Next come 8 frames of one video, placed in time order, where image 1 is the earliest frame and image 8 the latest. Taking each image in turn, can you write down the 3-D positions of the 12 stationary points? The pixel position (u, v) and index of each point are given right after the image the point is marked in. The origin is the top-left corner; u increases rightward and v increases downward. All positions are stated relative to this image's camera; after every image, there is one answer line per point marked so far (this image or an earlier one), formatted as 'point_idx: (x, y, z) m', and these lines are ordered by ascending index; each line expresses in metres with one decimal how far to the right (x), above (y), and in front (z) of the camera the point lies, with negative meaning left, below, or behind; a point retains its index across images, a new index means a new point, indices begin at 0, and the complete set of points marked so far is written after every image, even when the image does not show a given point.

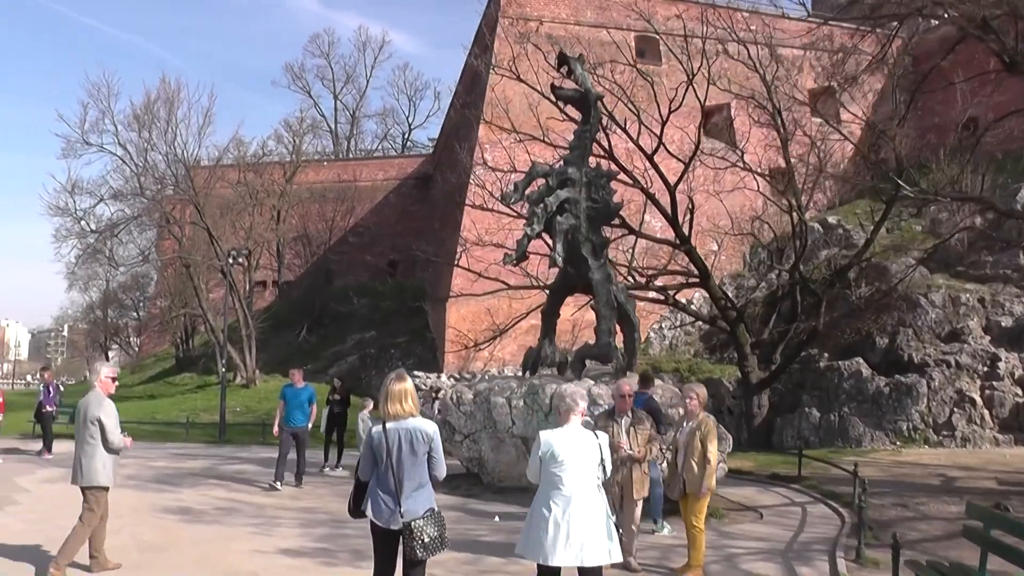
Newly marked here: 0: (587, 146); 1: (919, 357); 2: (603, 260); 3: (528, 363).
0: (+0.6, +1.2, +9.2) m
1: (+5.7, -1.0, +15.2) m
2: (+0.8, +0.2, +9.1) m
3: (+0.1, -0.6, +9.5) m
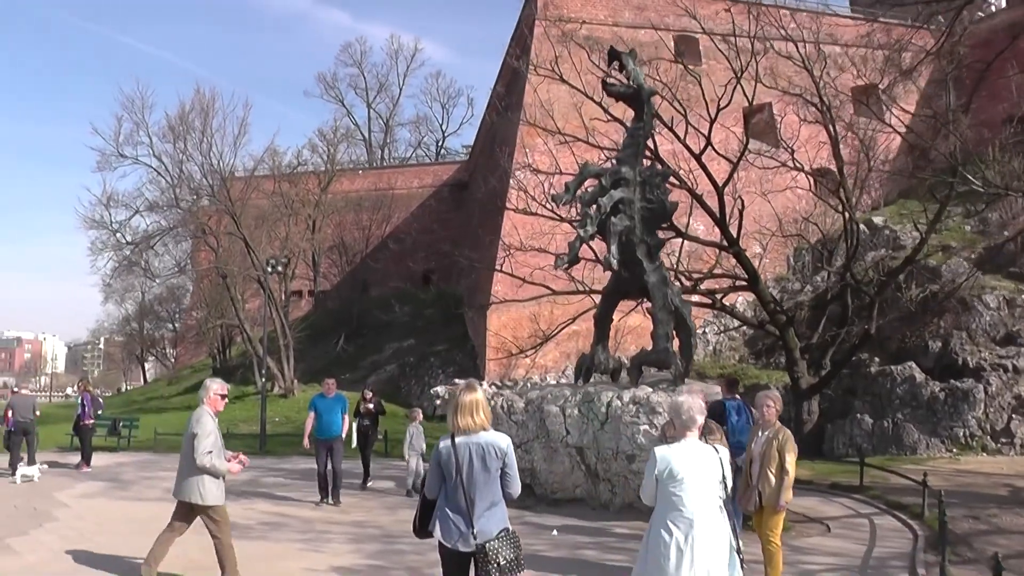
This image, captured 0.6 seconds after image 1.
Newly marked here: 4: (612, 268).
0: (+1.1, +1.2, +8.9) m
1: (+6.3, -1.0, +14.7) m
2: (+1.2, +0.2, +8.7) m
3: (+0.6, -0.7, +9.2) m
4: (+0.8, +0.2, +8.6) m
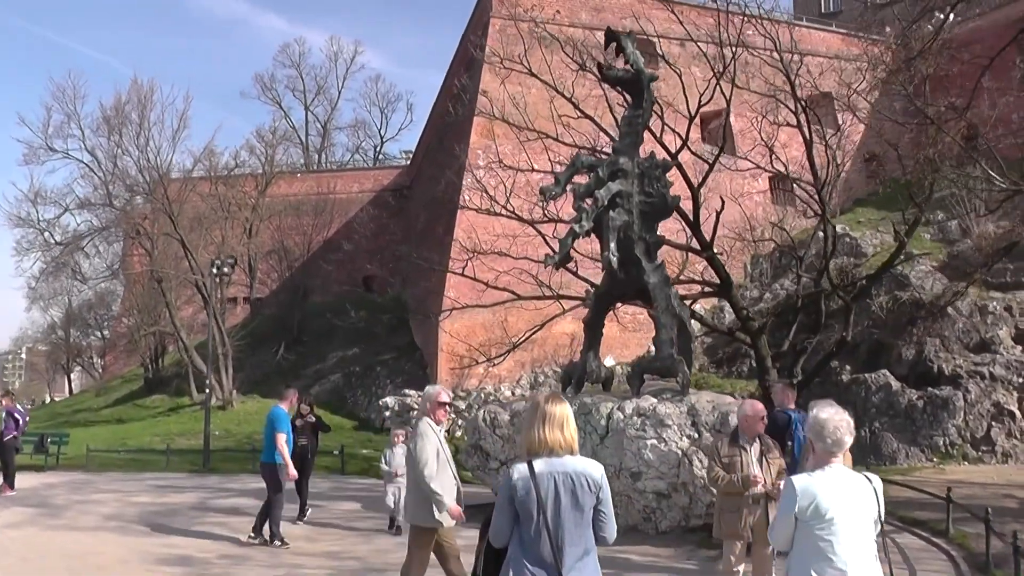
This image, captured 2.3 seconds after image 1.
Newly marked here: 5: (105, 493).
0: (+0.9, +1.2, +8.1) m
1: (+5.8, -1.1, +14.2) m
2: (+1.1, +0.2, +8.0) m
3: (+0.5, -0.7, +8.4) m
4: (+0.7, +0.2, +7.9) m
5: (-4.0, -2.0, +10.6) m
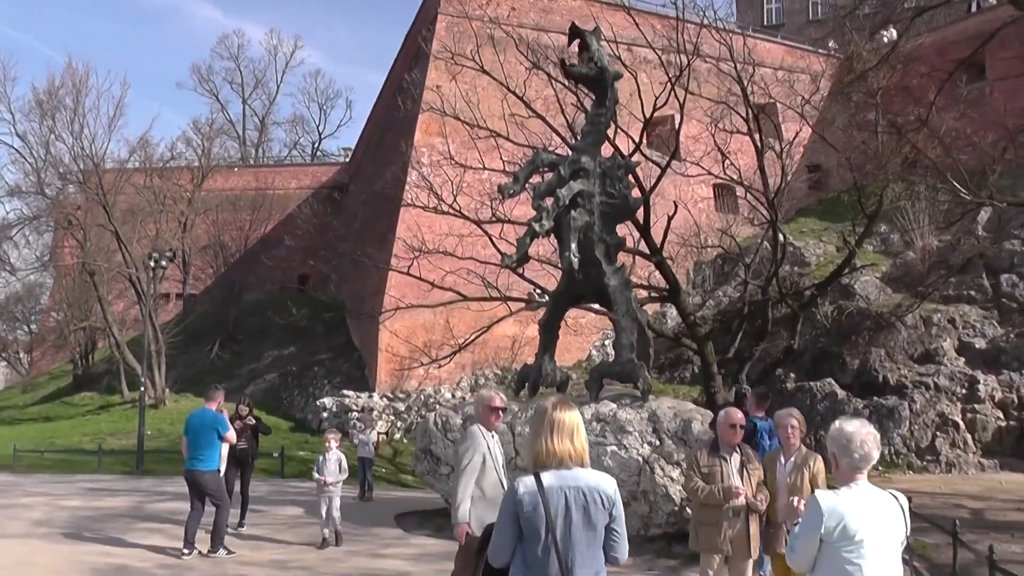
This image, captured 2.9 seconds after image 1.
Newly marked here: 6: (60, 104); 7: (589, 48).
0: (+0.7, +1.2, +7.9) m
1: (+5.1, -1.2, +14.3) m
2: (+0.8, +0.2, +7.8) m
3: (+0.1, -0.7, +8.2) m
4: (+0.4, +0.1, +7.7) m
5: (-4.5, -1.9, +10.1) m
6: (-7.7, +3.1, +18.3) m
7: (+0.6, +1.8, +7.9) m
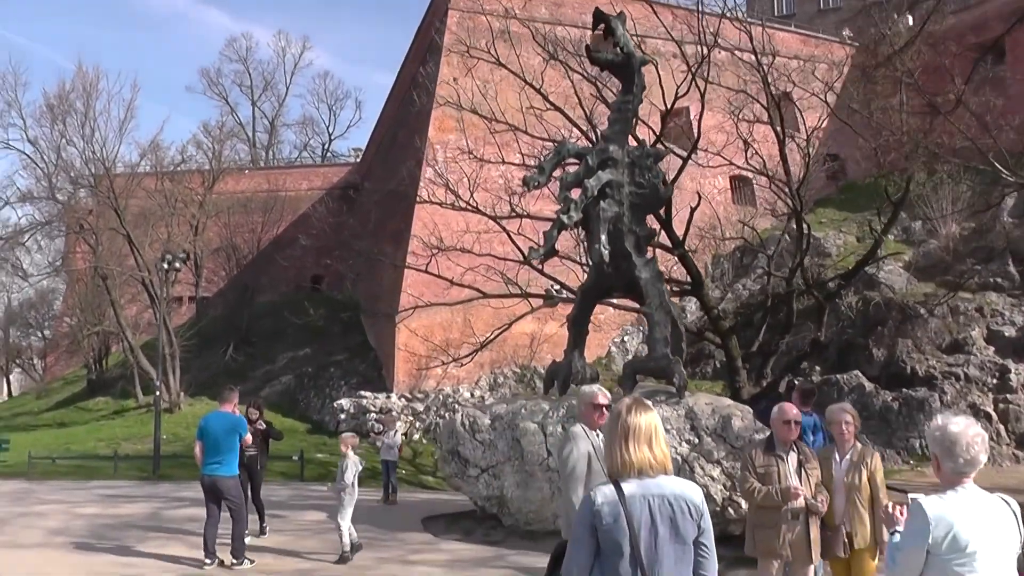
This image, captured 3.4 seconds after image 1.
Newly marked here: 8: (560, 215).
0: (+0.8, +1.2, +7.7) m
1: (+5.3, -1.1, +14.0) m
2: (+1.0, +0.2, +7.6) m
3: (+0.3, -0.7, +7.9) m
4: (+0.6, +0.2, +7.4) m
5: (-4.2, -2.0, +9.9) m
6: (-7.4, +3.0, +18.1) m
7: (+0.7, +1.8, +7.7) m
8: (+0.3, +0.5, +7.2) m
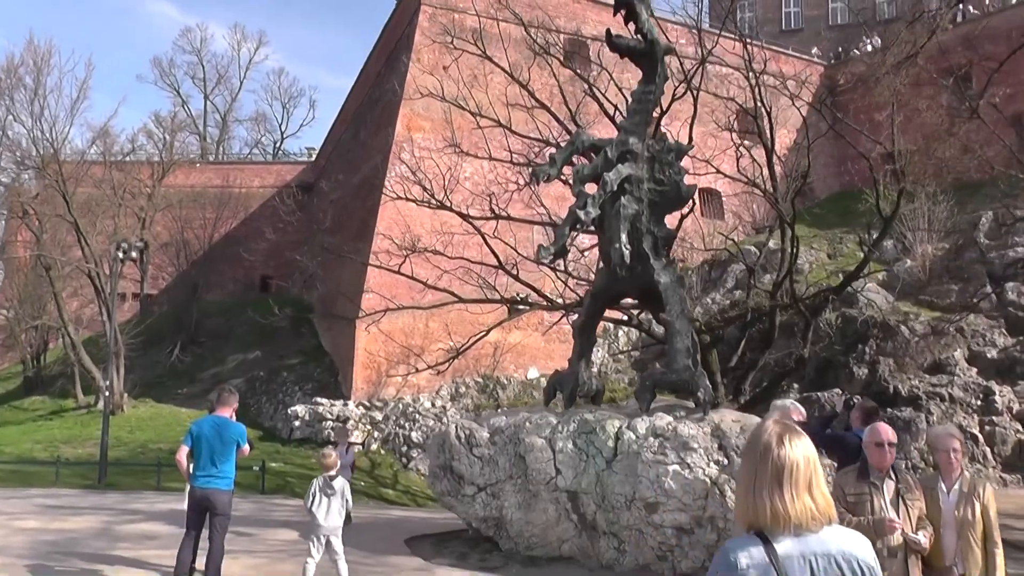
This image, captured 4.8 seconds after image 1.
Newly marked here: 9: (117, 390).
0: (+0.9, +1.2, +7.1) m
1: (+5.0, -1.3, +13.6) m
2: (+1.0, +0.2, +7.0) m
3: (+0.3, -0.7, +7.3) m
4: (+0.6, +0.2, +6.8) m
5: (-4.4, -1.9, +9.0) m
6: (-7.9, +3.2, +17.1) m
7: (+0.8, +1.8, +7.1) m
8: (+0.4, +0.5, +6.5) m
9: (-7.1, -1.8, +19.4) m
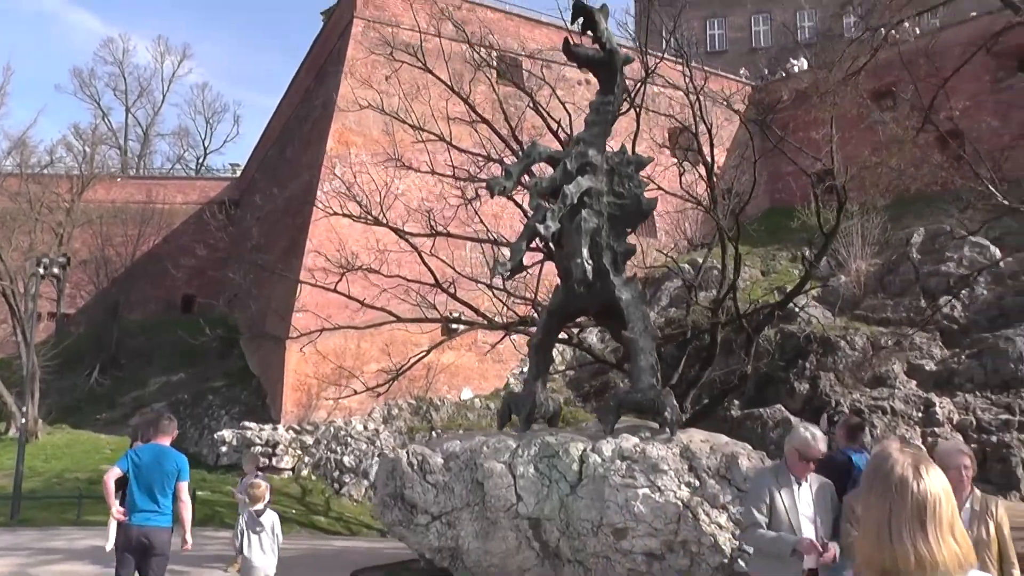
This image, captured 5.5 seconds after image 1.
0: (+0.6, +1.1, +6.9) m
1: (+4.2, -1.5, +13.6) m
2: (+0.7, +0.1, +6.7) m
3: (0.0, -0.8, +7.0) m
4: (+0.4, +0.1, +6.5) m
5: (-4.8, -2.0, +8.3) m
6: (-8.9, +2.8, +16.3) m
7: (+0.5, +1.7, +6.8) m
8: (+0.2, +0.4, +6.2) m
9: (-8.2, -2.2, +18.5) m
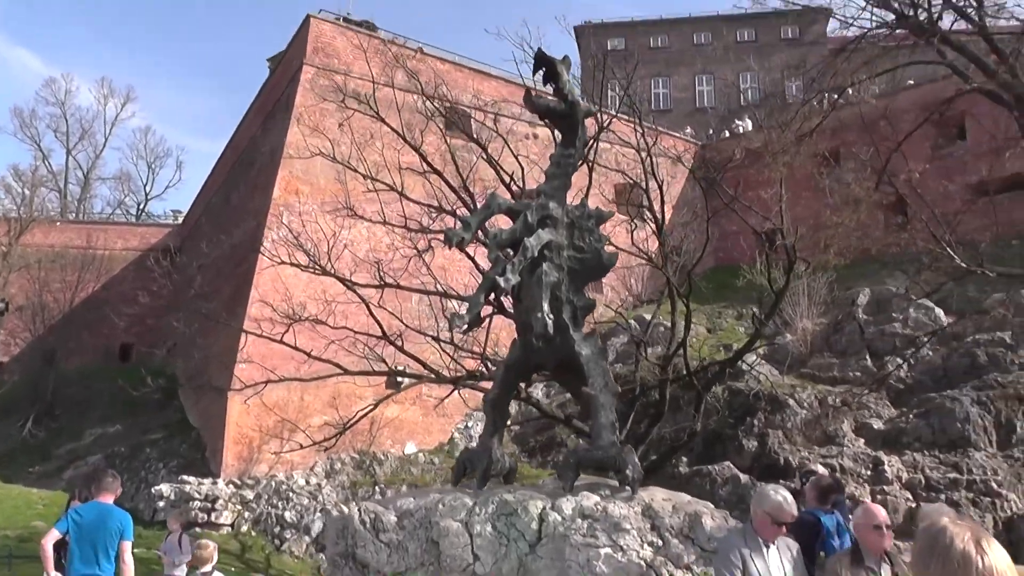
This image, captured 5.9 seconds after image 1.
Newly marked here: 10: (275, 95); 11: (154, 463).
0: (+0.4, +0.7, +6.8) m
1: (+3.6, -2.2, +13.7) m
2: (+0.5, -0.3, +6.7) m
3: (-0.3, -1.1, +6.8) m
4: (+0.1, -0.3, +6.4) m
5: (-5.1, -2.4, +7.8) m
6: (-9.6, +2.2, +15.8) m
7: (+0.3, +1.3, +6.8) m
8: (-0.1, +0.1, +6.2) m
9: (-9.1, -3.0, +17.8) m
10: (-4.3, +3.5, +19.7) m
11: (-6.1, -3.0, +18.3) m
